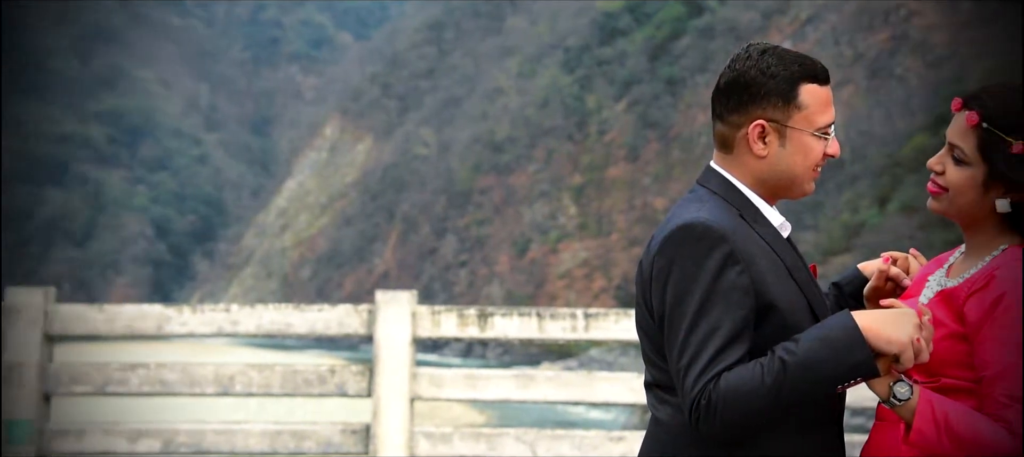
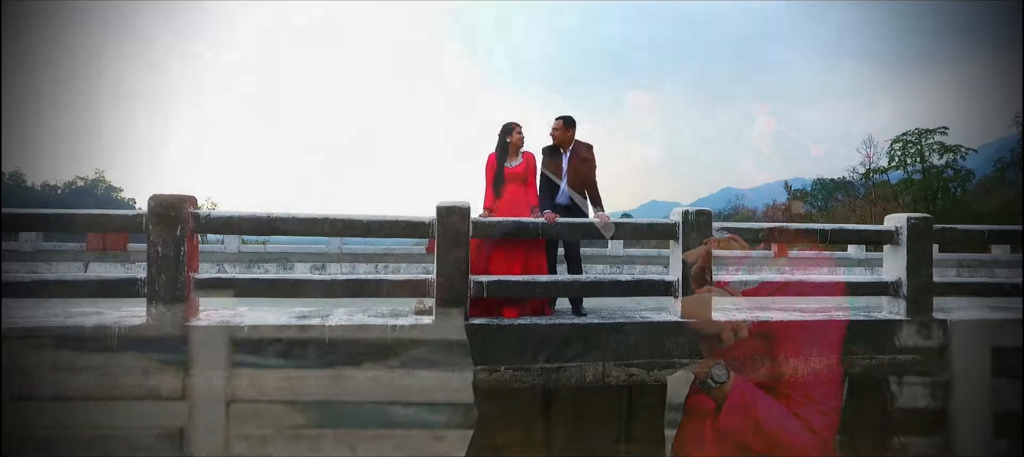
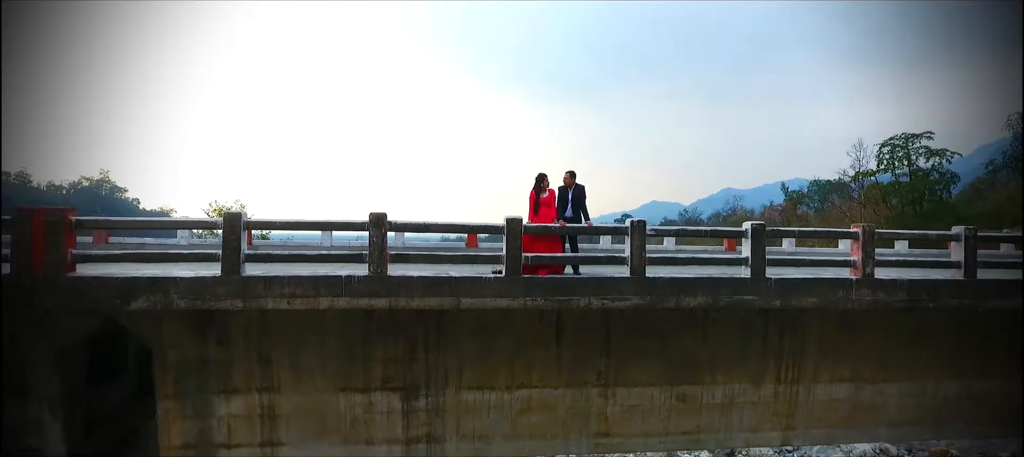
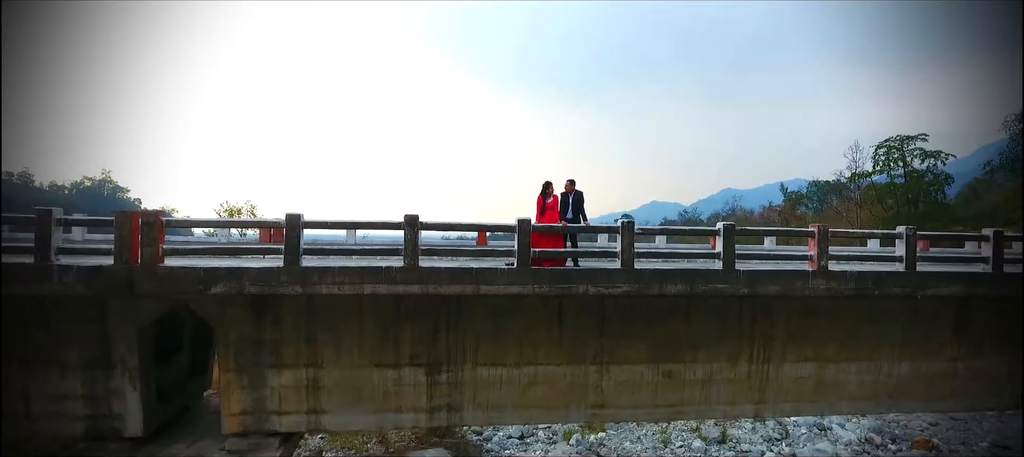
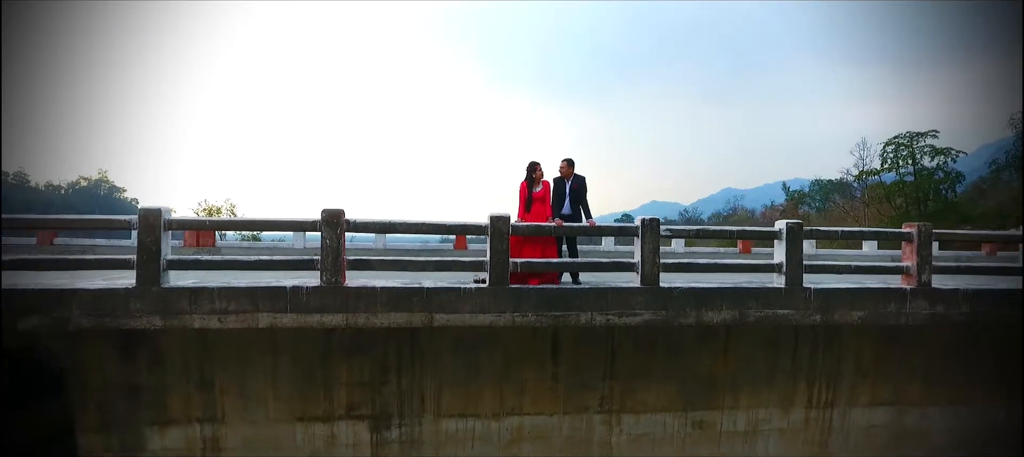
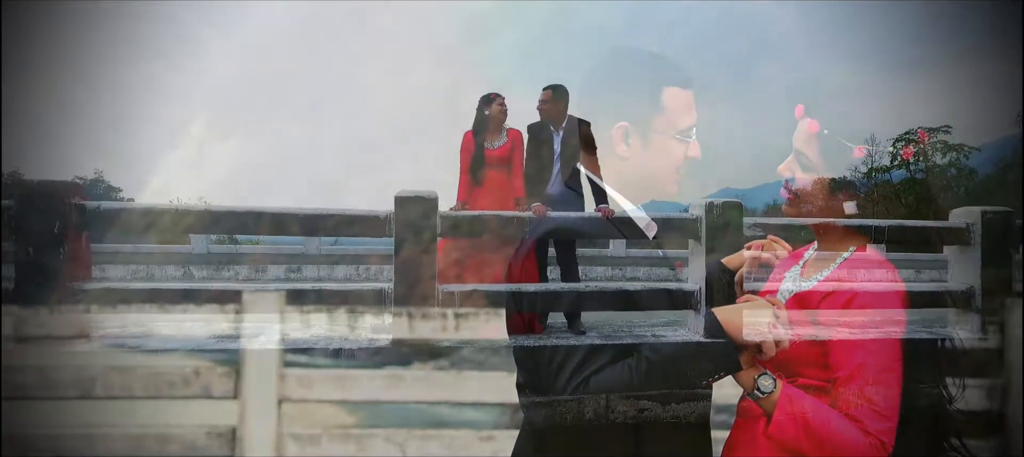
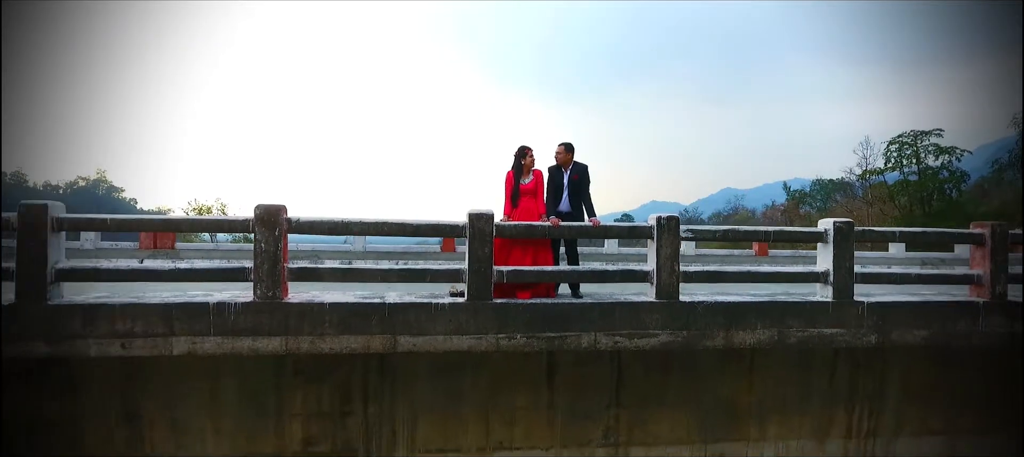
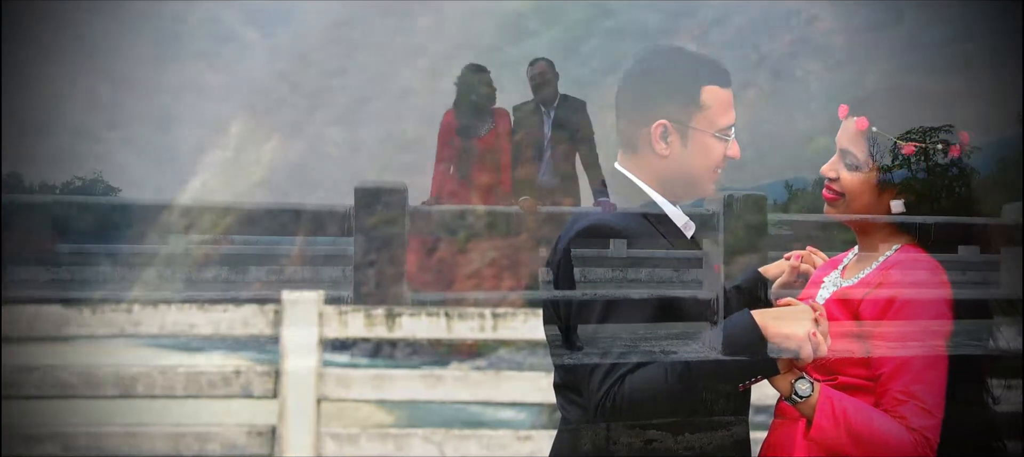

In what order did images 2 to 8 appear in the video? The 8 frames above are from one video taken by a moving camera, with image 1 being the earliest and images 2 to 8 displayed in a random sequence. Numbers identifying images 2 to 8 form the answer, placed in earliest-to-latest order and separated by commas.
8, 6, 2, 7, 5, 3, 4
